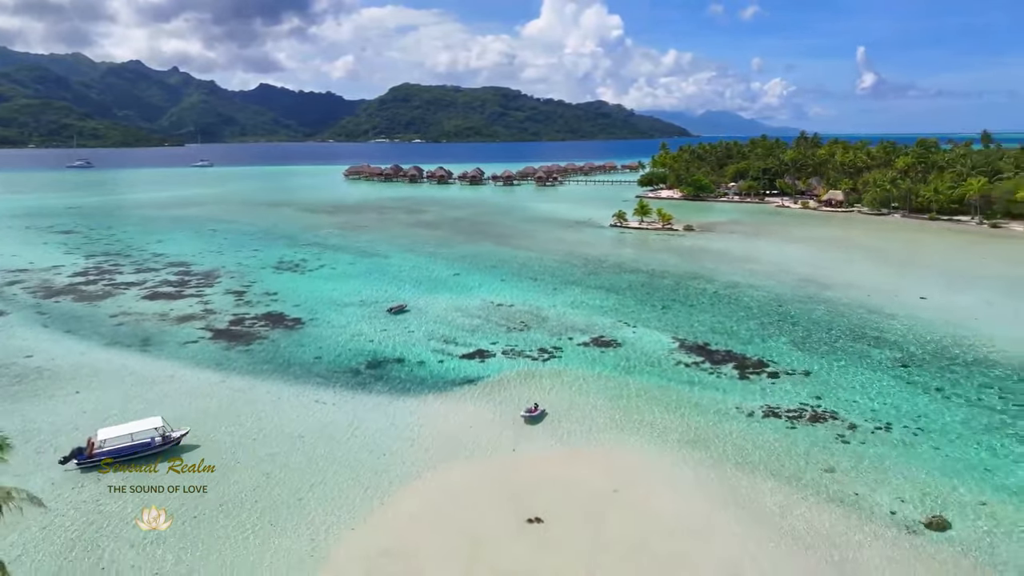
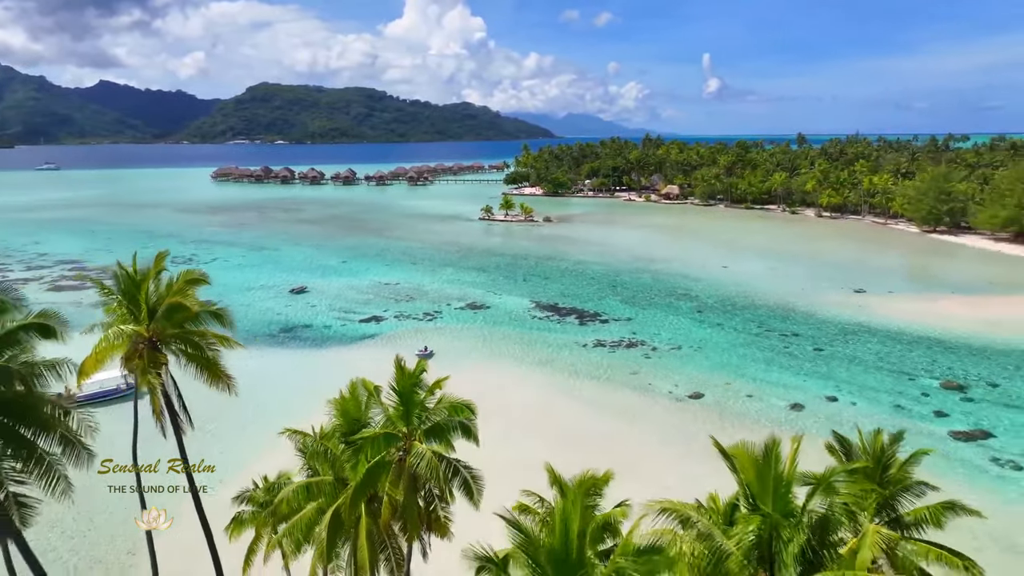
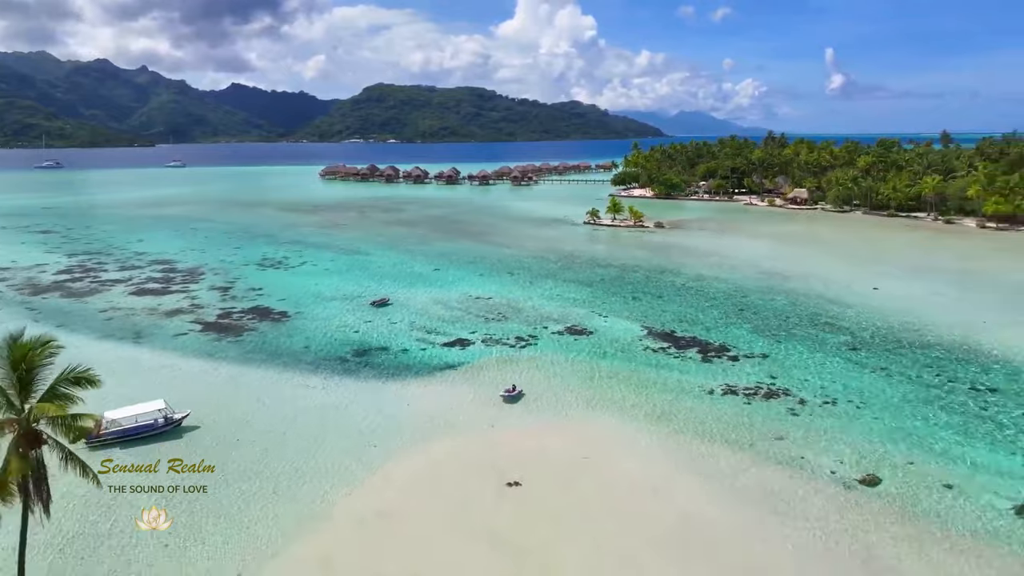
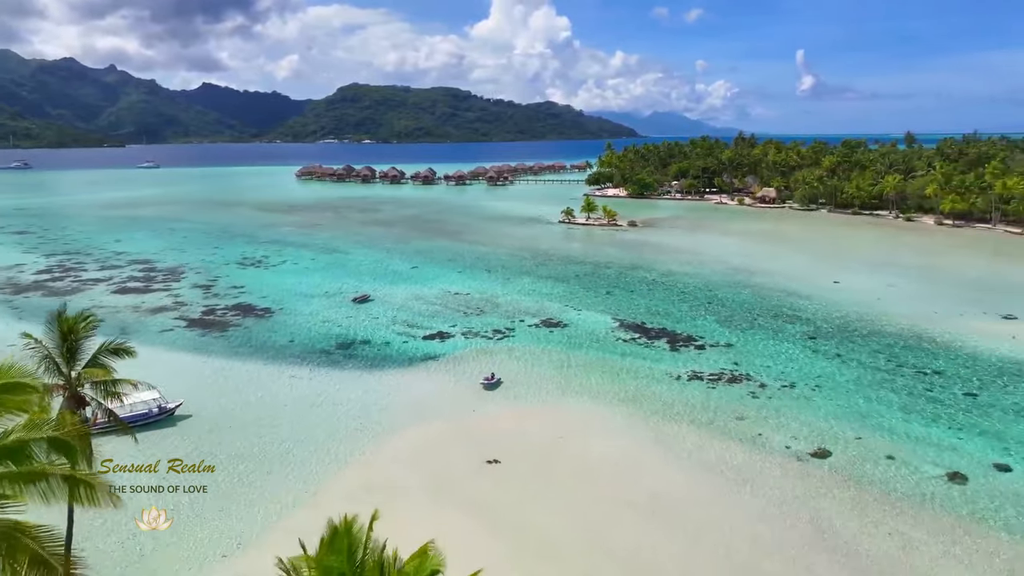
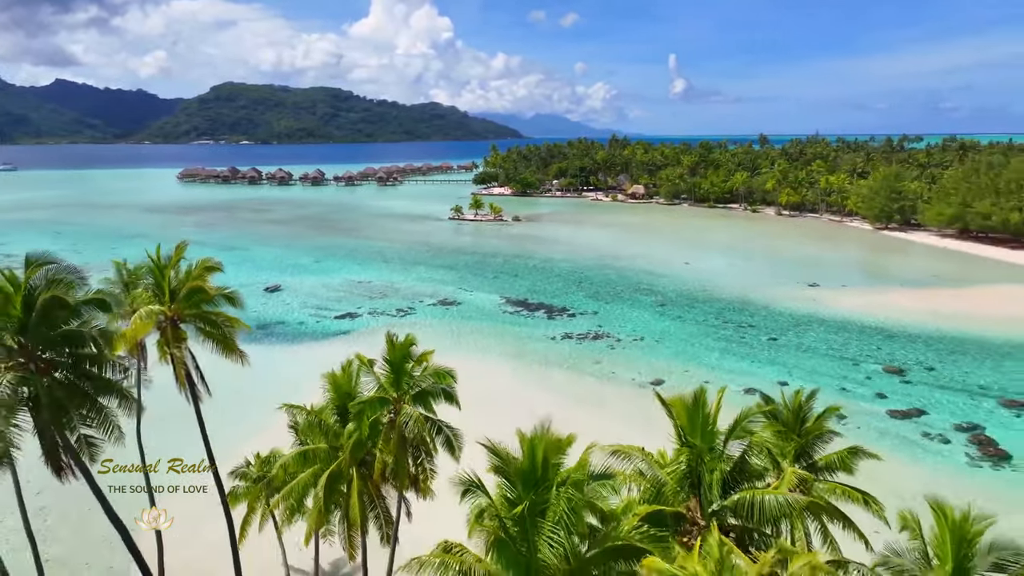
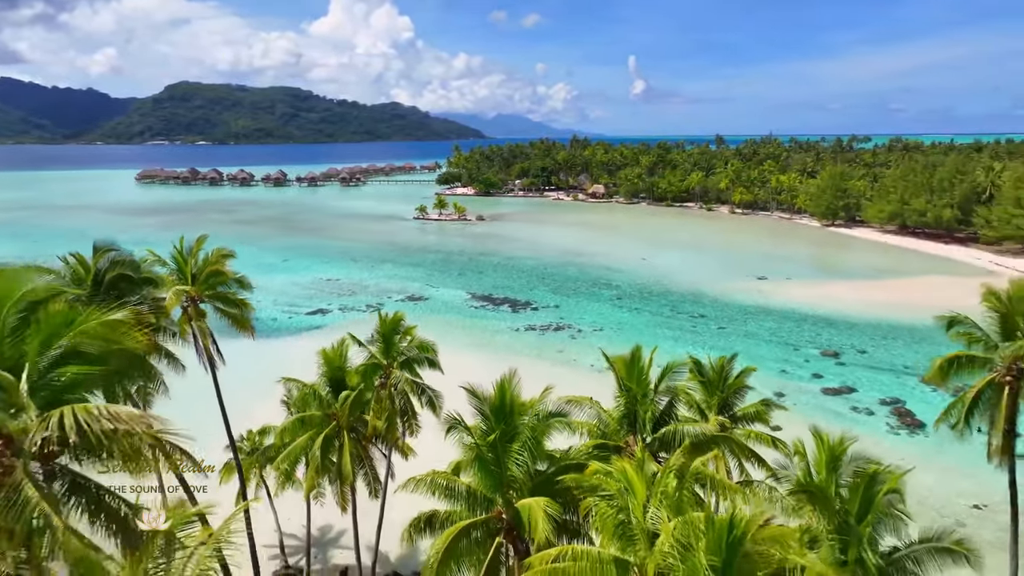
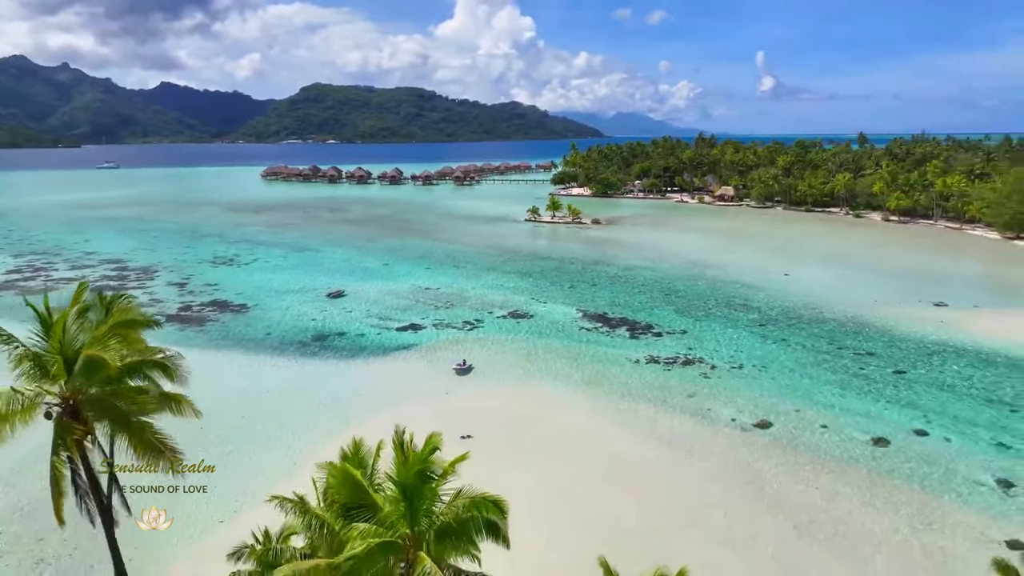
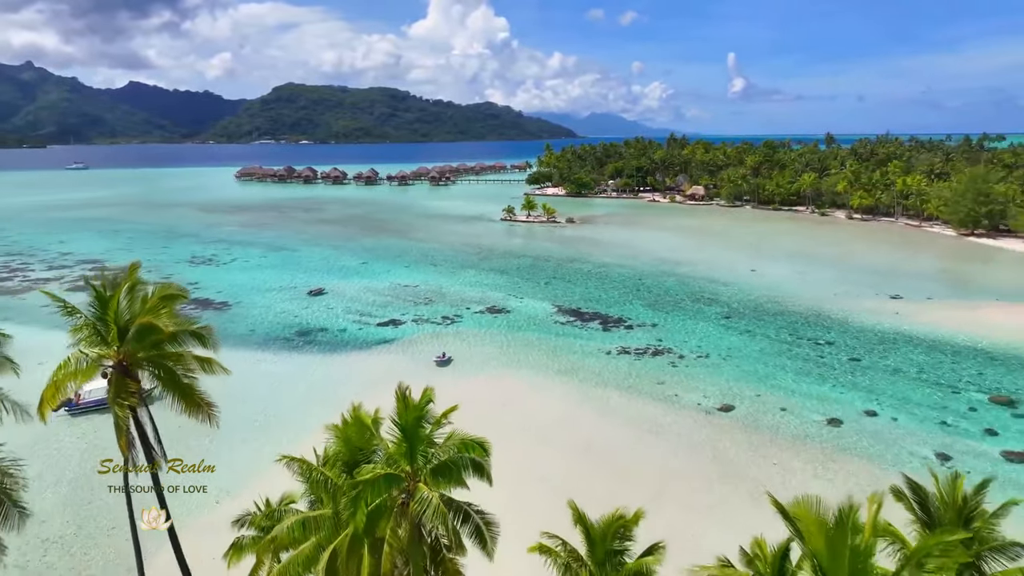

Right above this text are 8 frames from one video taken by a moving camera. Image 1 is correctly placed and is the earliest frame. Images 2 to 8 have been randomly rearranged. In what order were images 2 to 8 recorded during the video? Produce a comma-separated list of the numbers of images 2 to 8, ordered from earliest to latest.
3, 4, 7, 8, 2, 5, 6
